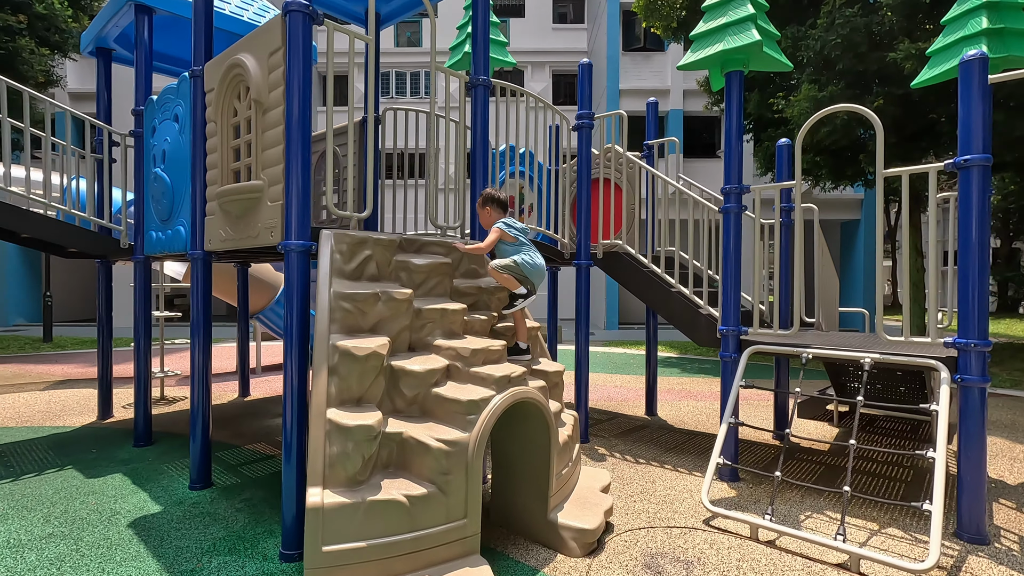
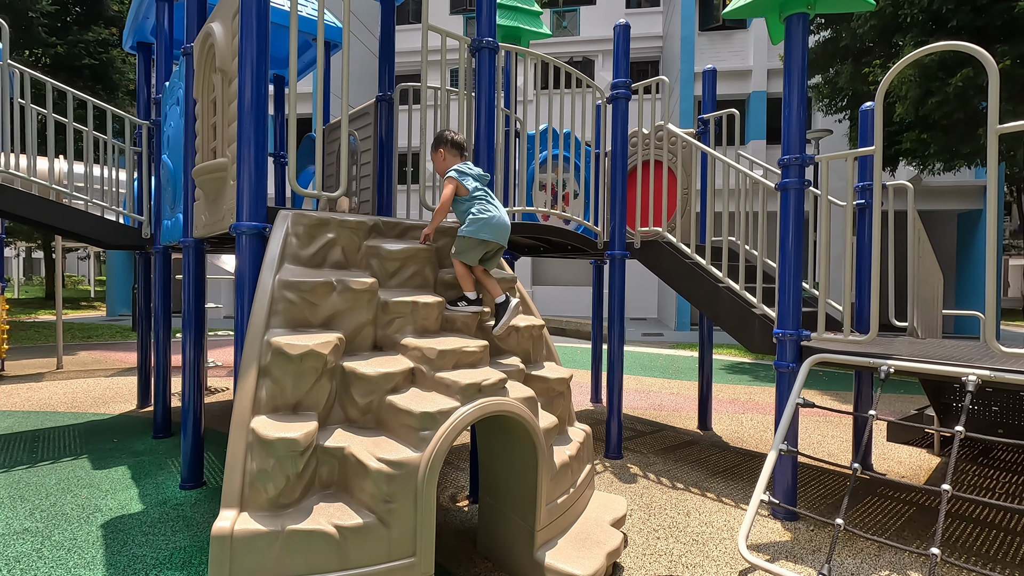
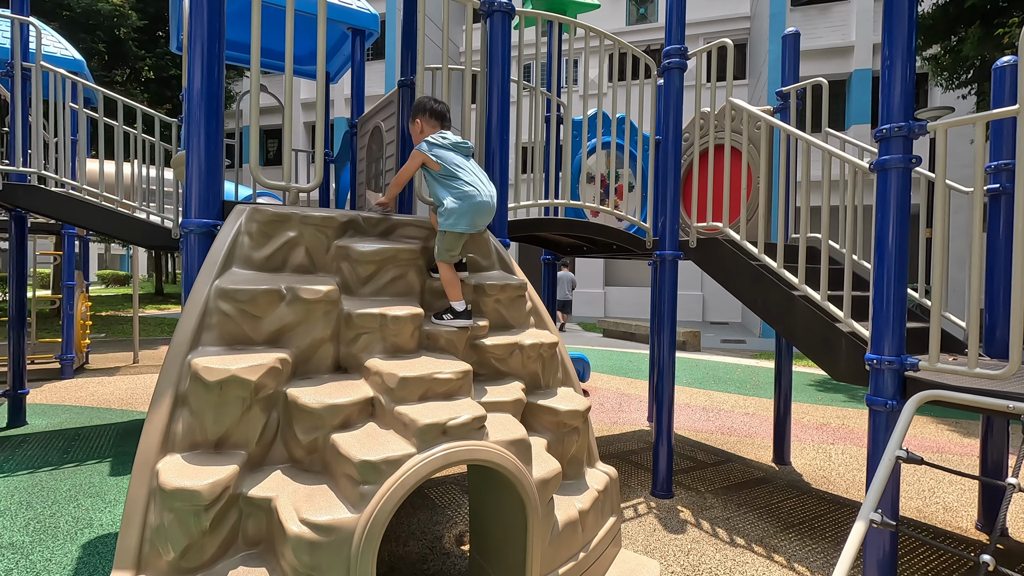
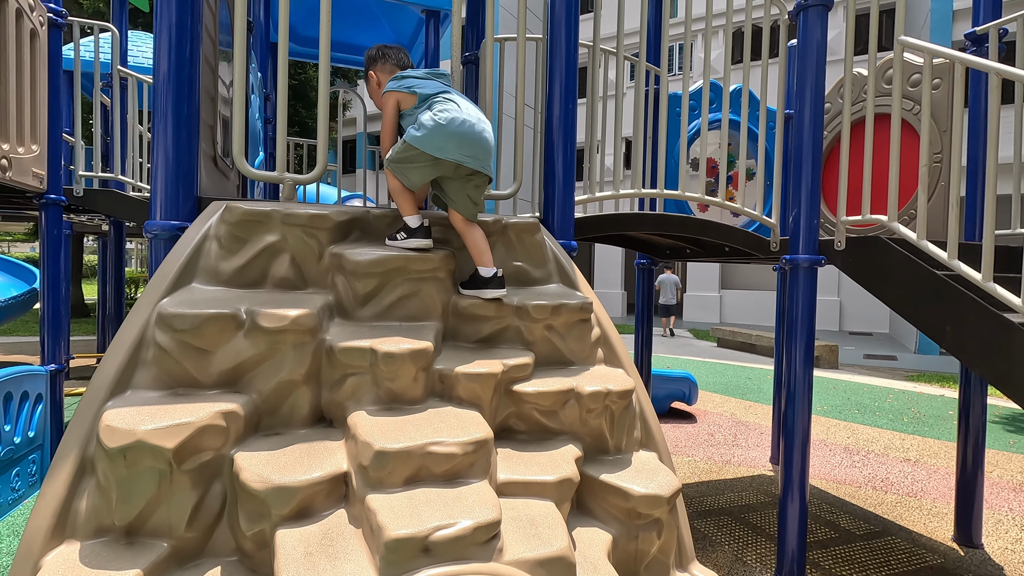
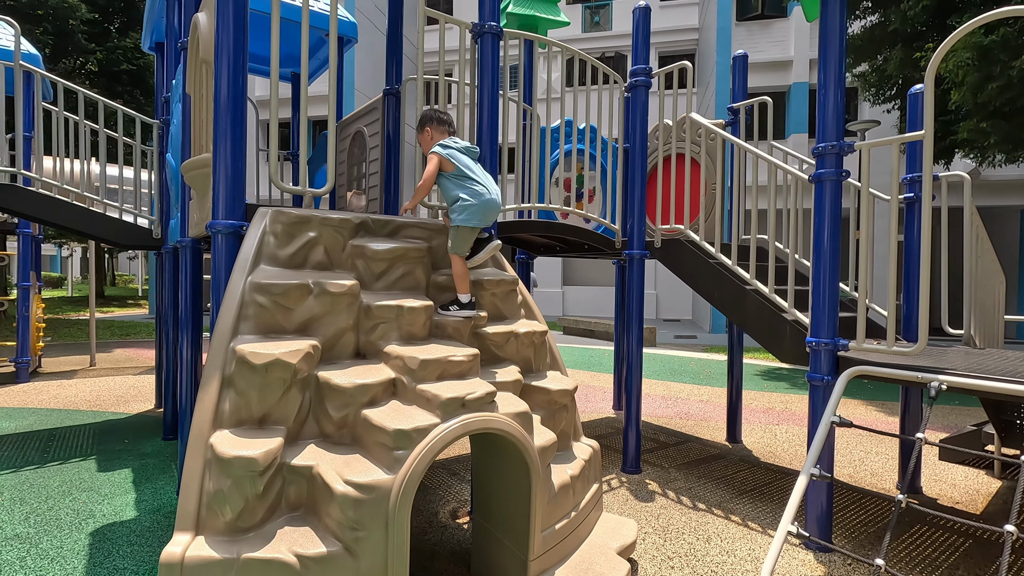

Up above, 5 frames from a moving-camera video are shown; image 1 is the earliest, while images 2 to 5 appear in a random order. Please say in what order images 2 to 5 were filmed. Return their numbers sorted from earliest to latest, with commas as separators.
2, 5, 3, 4
